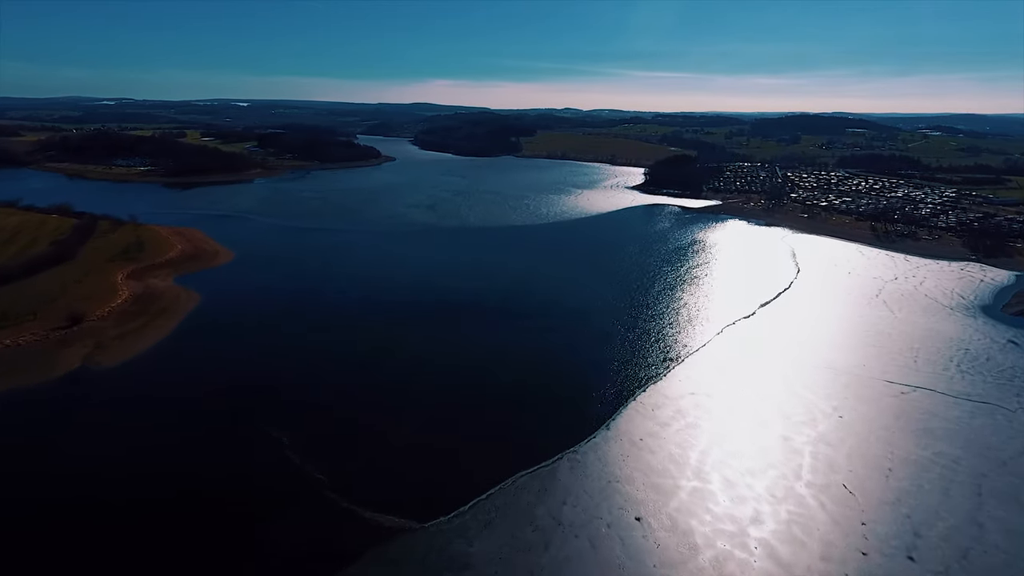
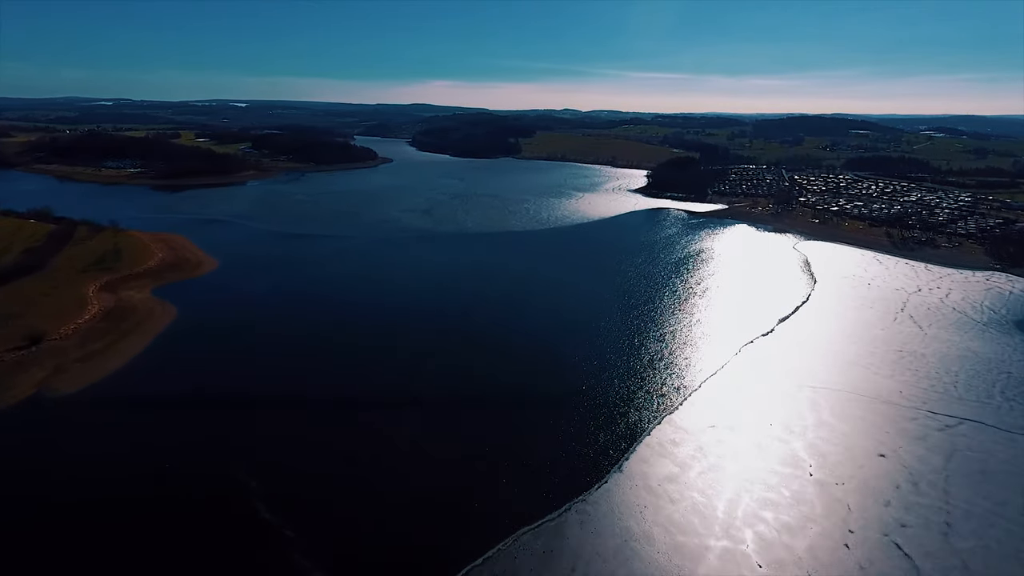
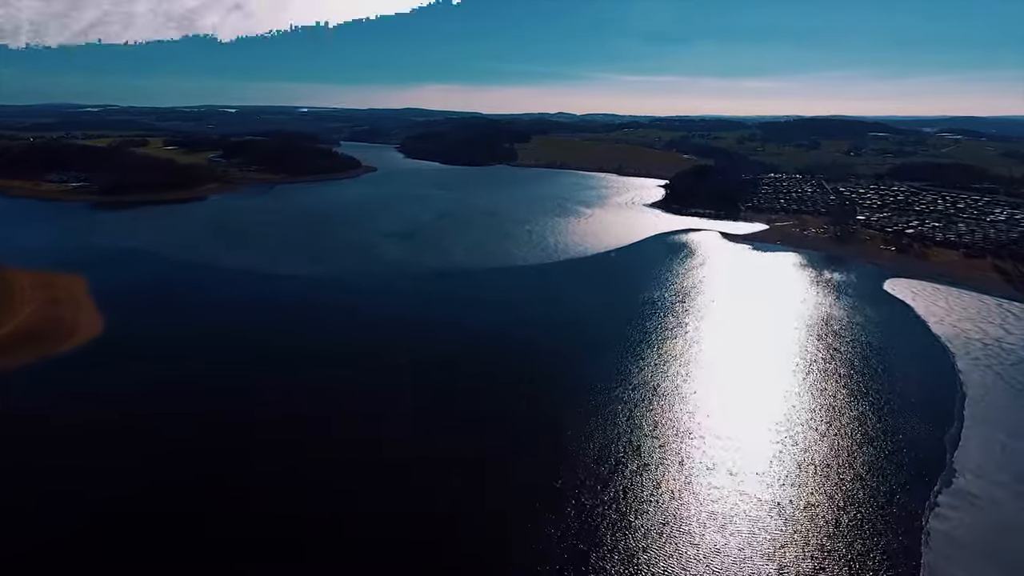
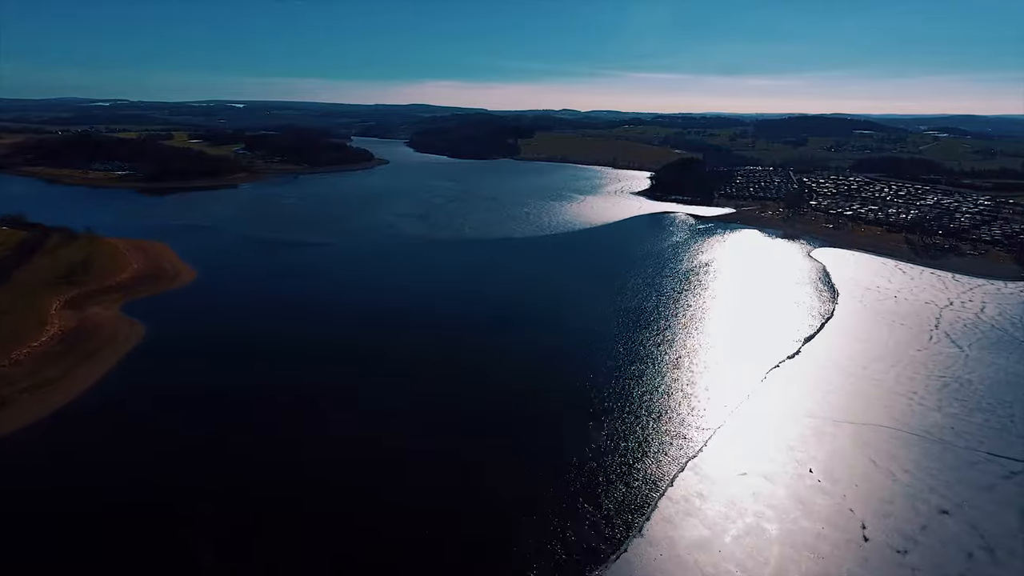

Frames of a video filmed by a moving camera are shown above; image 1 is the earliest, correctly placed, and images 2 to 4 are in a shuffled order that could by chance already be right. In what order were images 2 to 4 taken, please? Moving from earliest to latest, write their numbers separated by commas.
2, 4, 3
